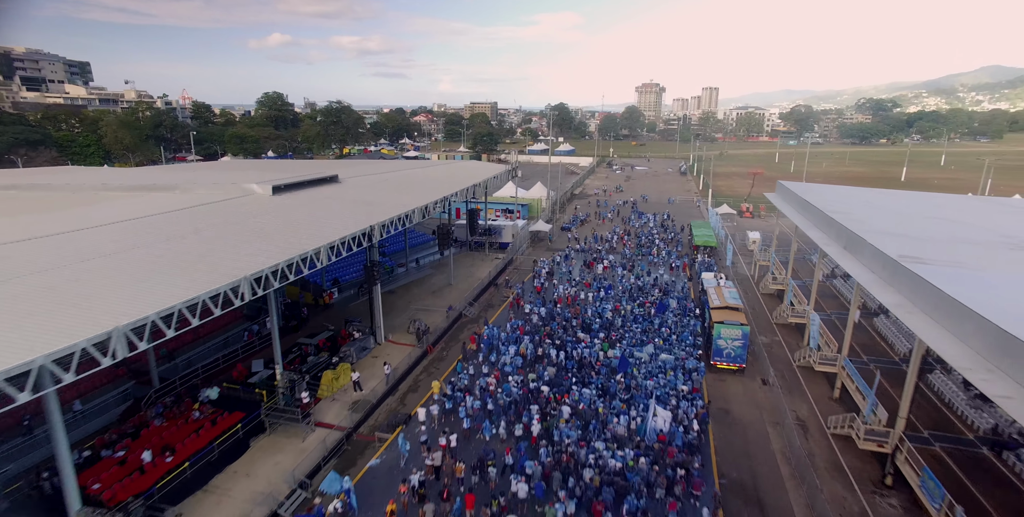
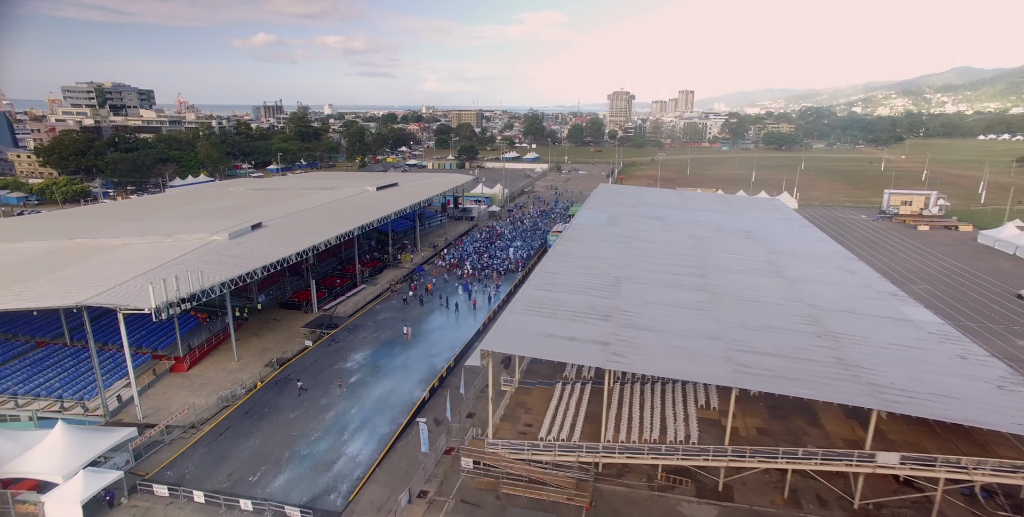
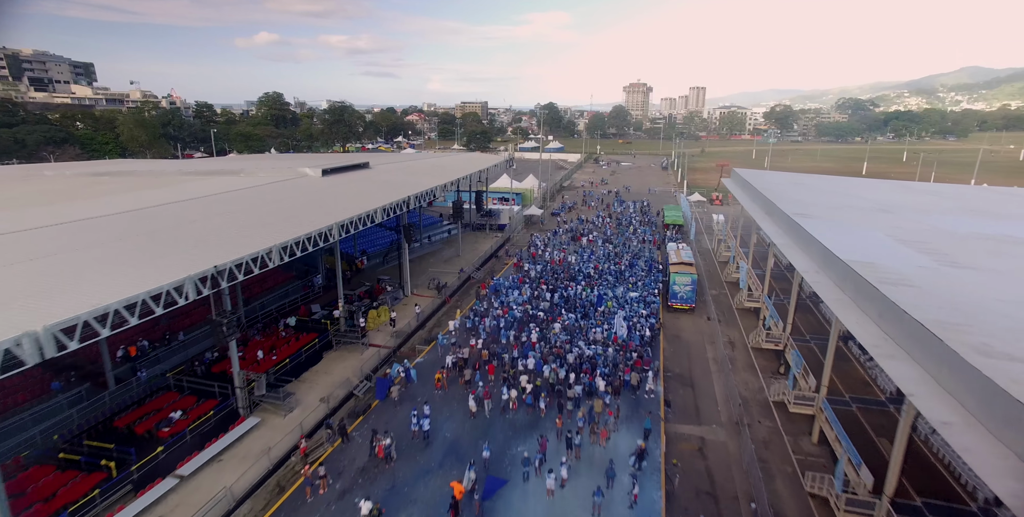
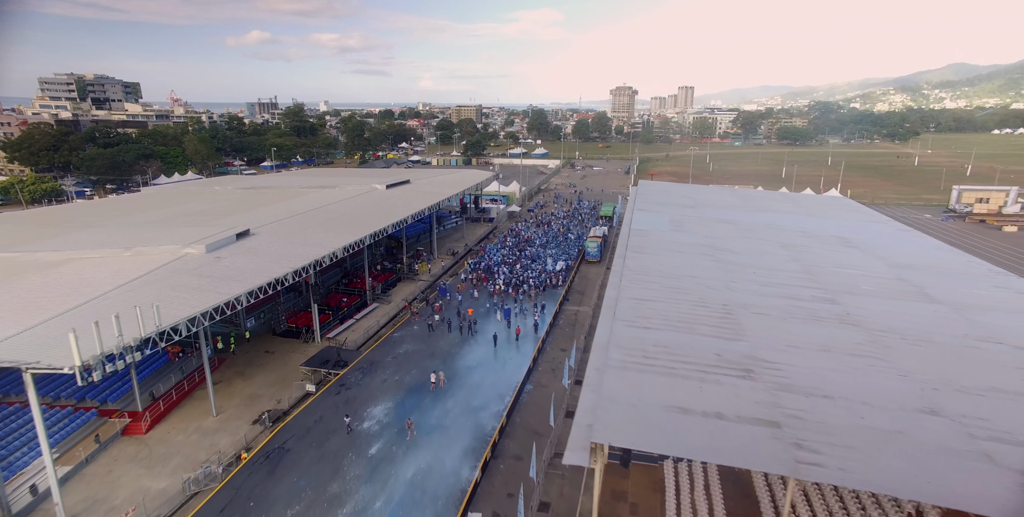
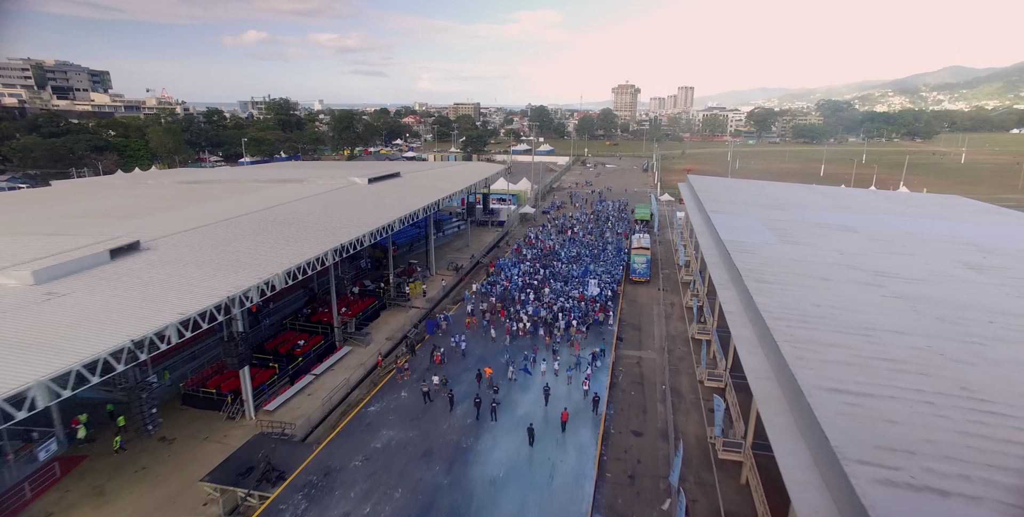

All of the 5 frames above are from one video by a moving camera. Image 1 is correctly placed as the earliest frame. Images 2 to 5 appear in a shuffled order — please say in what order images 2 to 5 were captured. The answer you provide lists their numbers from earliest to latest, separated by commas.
3, 5, 4, 2
